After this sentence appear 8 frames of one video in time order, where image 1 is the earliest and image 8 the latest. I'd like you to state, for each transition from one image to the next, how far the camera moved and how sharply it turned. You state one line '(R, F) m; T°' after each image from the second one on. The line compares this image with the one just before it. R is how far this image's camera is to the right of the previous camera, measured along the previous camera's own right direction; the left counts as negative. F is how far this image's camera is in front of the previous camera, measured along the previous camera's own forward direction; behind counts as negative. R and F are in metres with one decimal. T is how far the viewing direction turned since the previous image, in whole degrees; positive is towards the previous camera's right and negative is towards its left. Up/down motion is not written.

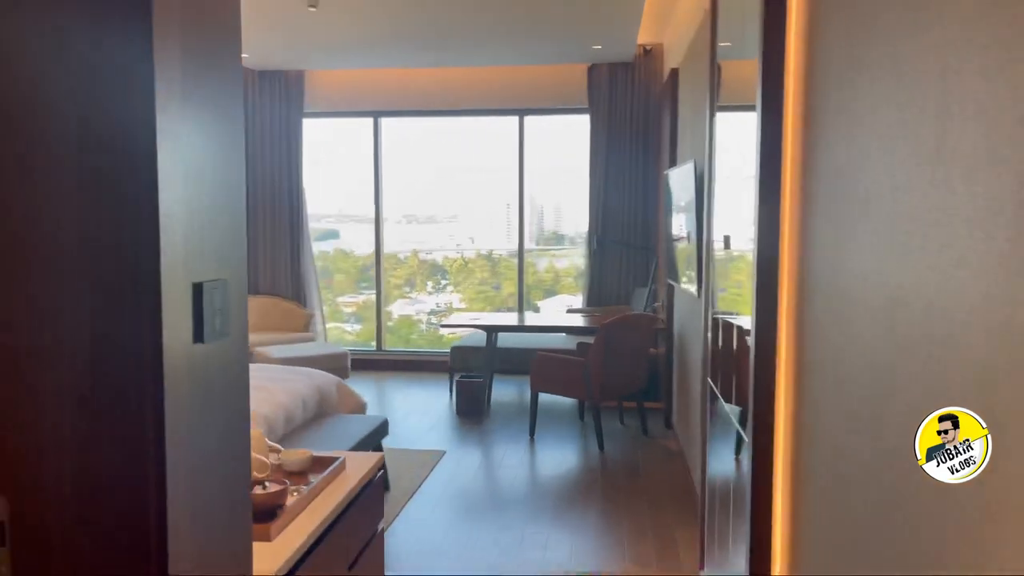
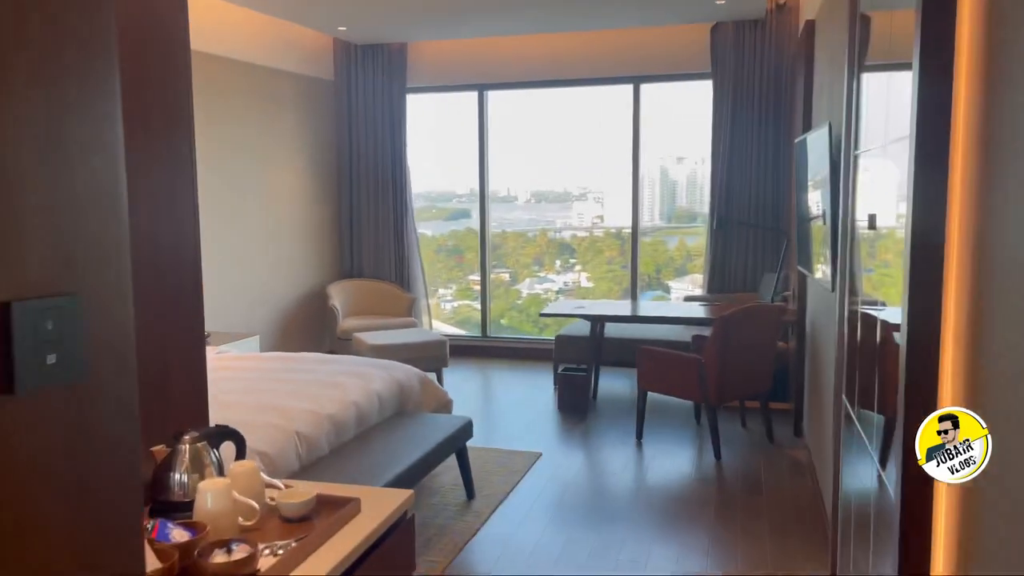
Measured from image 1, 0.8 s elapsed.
(+0.1, +0.4) m; -9°
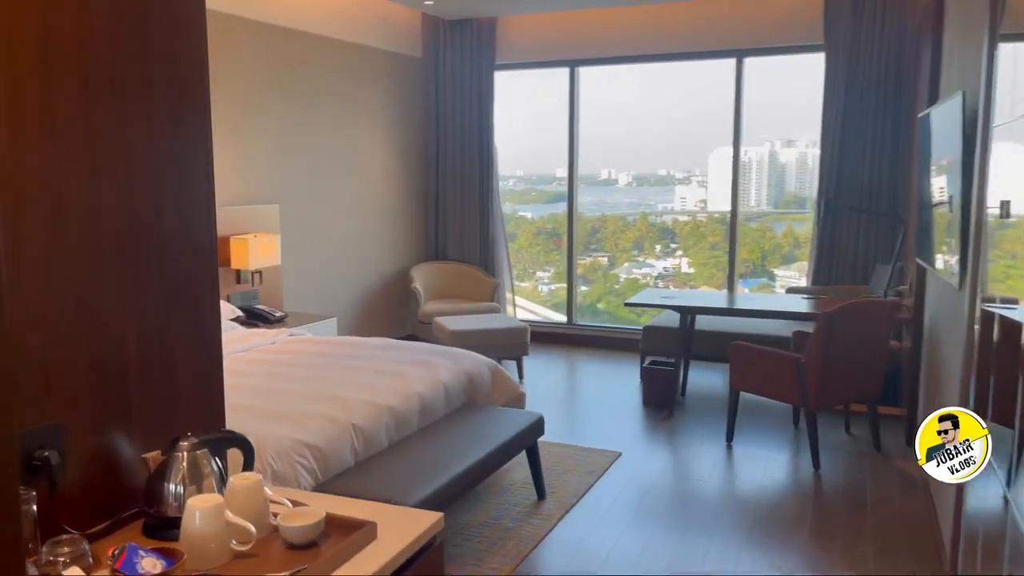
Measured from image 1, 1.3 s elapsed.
(+0.1, +0.3) m; -7°
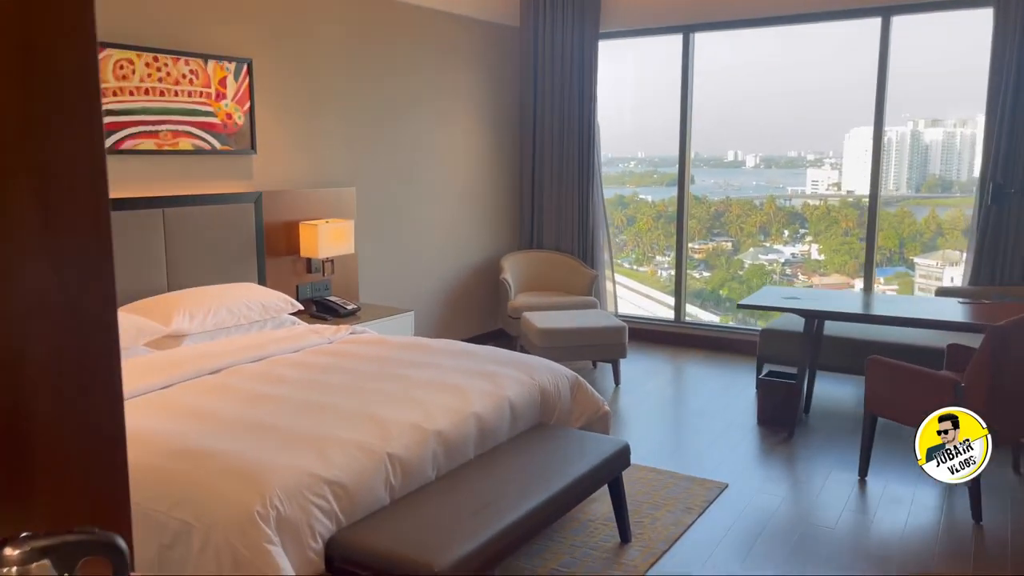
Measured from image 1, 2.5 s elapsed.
(+0.1, +0.5) m; -8°
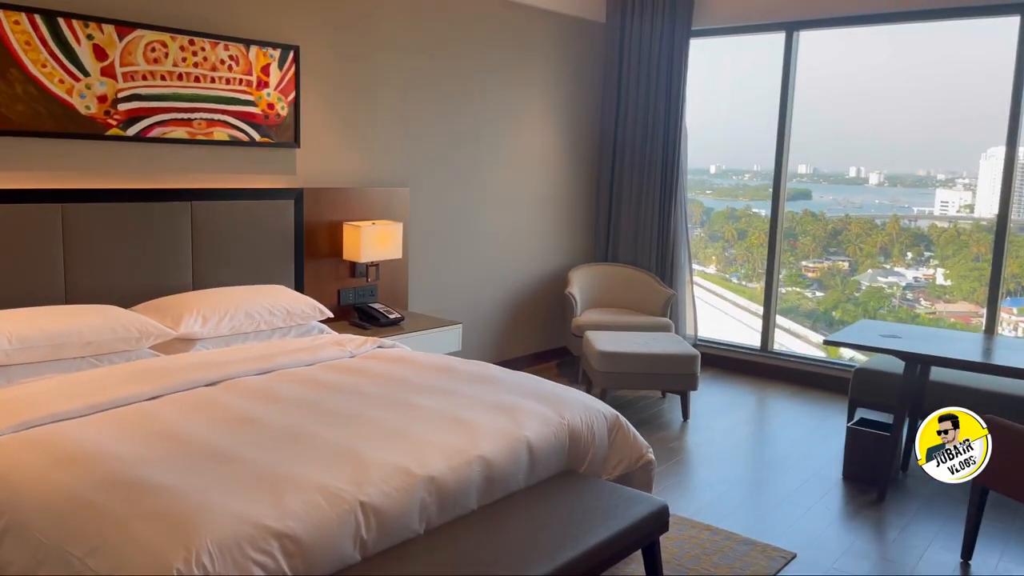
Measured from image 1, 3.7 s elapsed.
(+0.2, +0.4) m; -7°
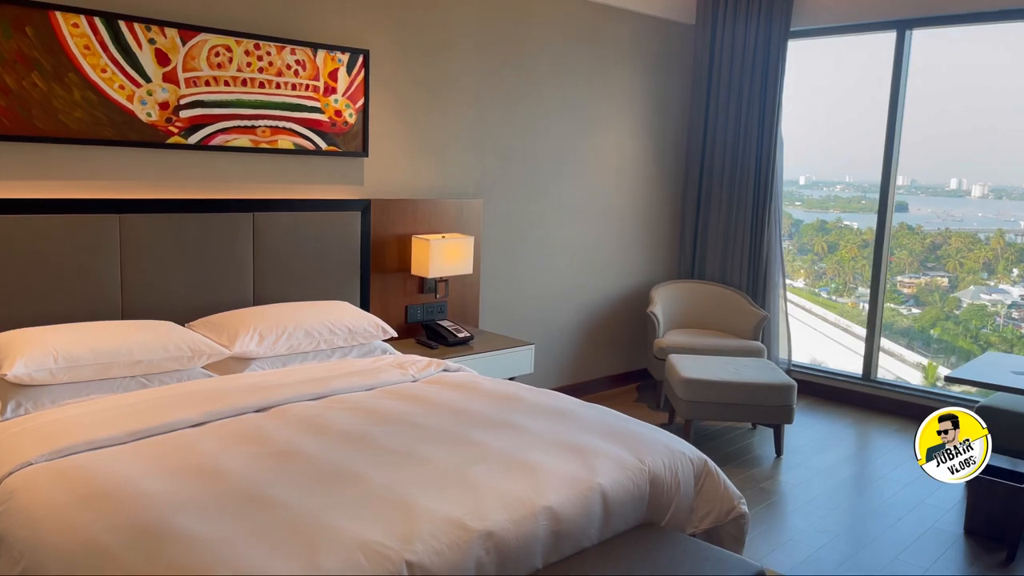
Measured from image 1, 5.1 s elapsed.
(0.0, +0.3) m; -6°
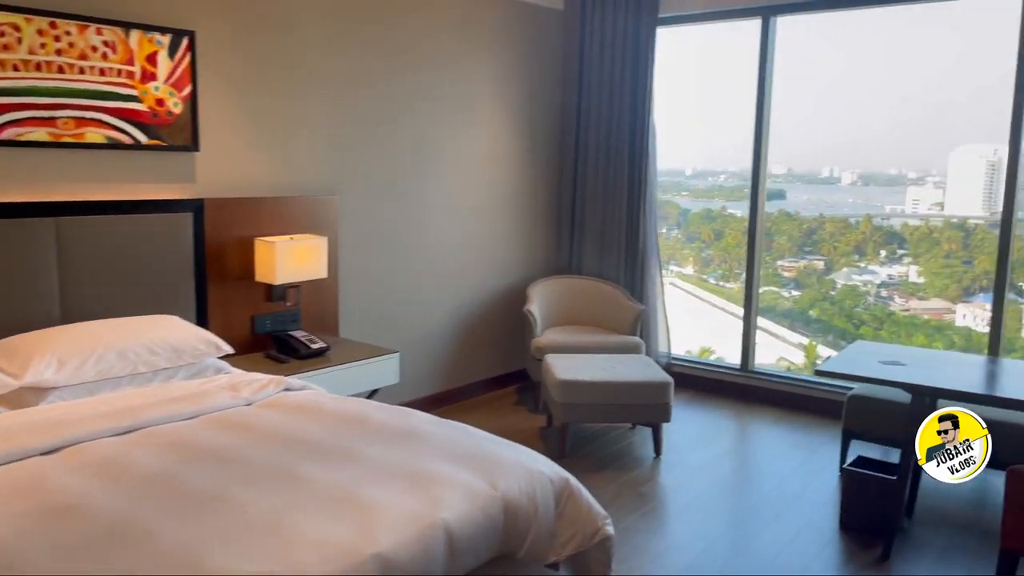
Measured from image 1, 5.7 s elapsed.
(+0.2, +0.2) m; +7°
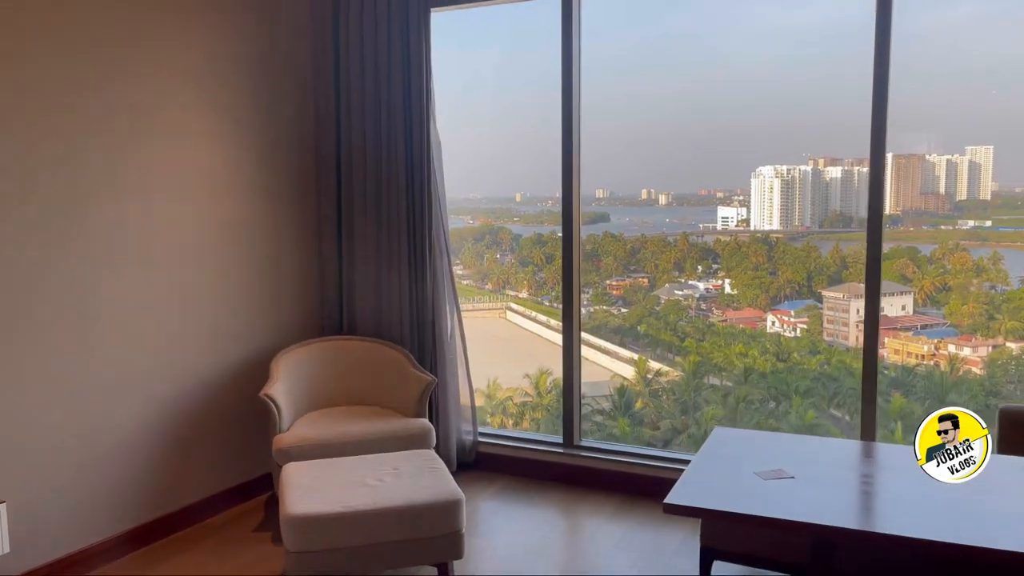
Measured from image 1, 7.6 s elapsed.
(+0.4, +1.1) m; +12°
